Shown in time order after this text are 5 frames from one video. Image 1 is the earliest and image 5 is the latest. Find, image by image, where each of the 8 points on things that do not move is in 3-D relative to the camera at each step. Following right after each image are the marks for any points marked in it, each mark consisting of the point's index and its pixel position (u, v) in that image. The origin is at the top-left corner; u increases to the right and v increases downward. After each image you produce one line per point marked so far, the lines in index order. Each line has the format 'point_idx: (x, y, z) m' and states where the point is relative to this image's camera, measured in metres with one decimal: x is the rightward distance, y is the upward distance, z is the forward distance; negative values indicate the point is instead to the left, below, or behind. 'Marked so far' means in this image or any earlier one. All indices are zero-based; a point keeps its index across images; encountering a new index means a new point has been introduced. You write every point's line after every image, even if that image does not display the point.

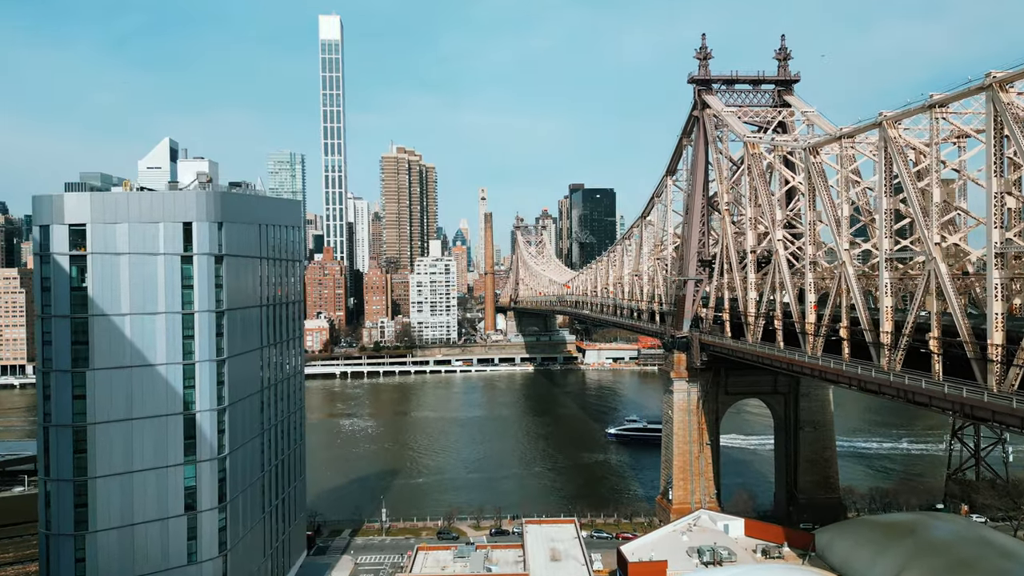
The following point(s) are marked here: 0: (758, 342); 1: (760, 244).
0: (+6.4, -1.4, +18.3) m
1: (+6.7, +1.2, +19.2) m
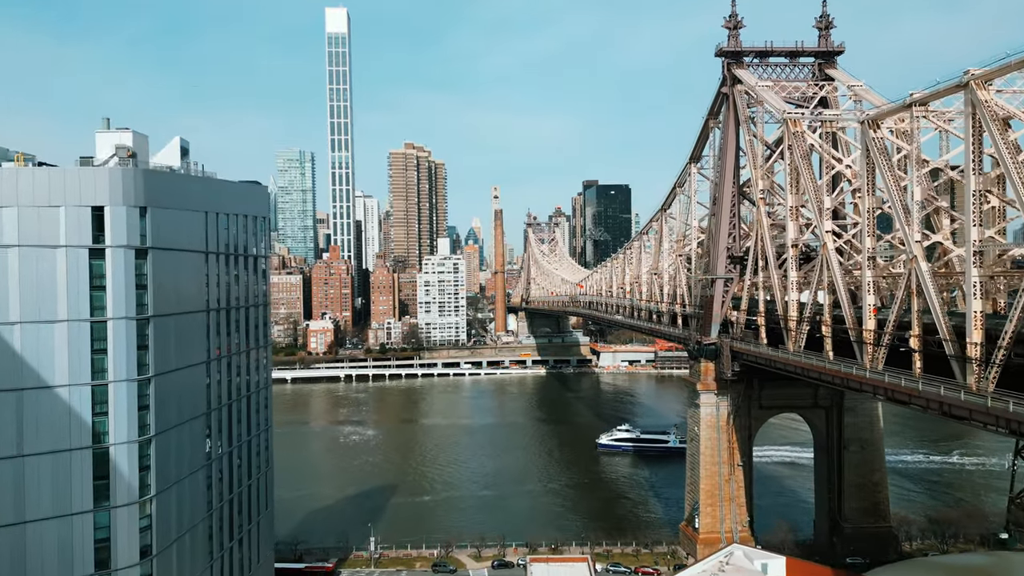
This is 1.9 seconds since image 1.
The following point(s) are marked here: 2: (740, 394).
0: (+6.5, -1.4, +15.7) m
1: (+6.8, +1.2, +16.6) m
2: (+6.2, -2.8, +19.0) m
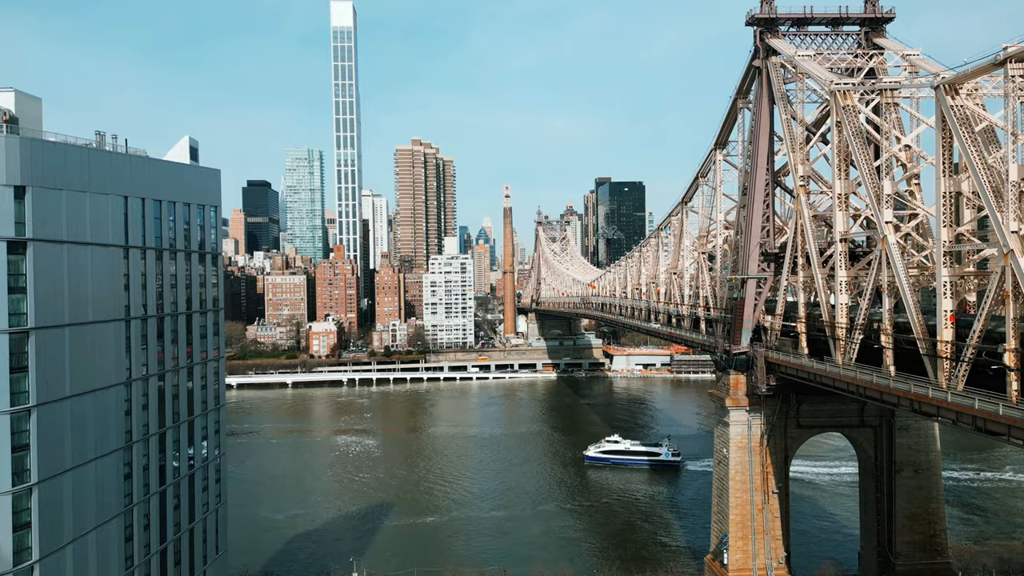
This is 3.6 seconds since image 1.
0: (+6.5, -1.5, +13.3) m
1: (+6.8, +1.2, +14.1) m
2: (+6.2, -2.9, +16.6) m
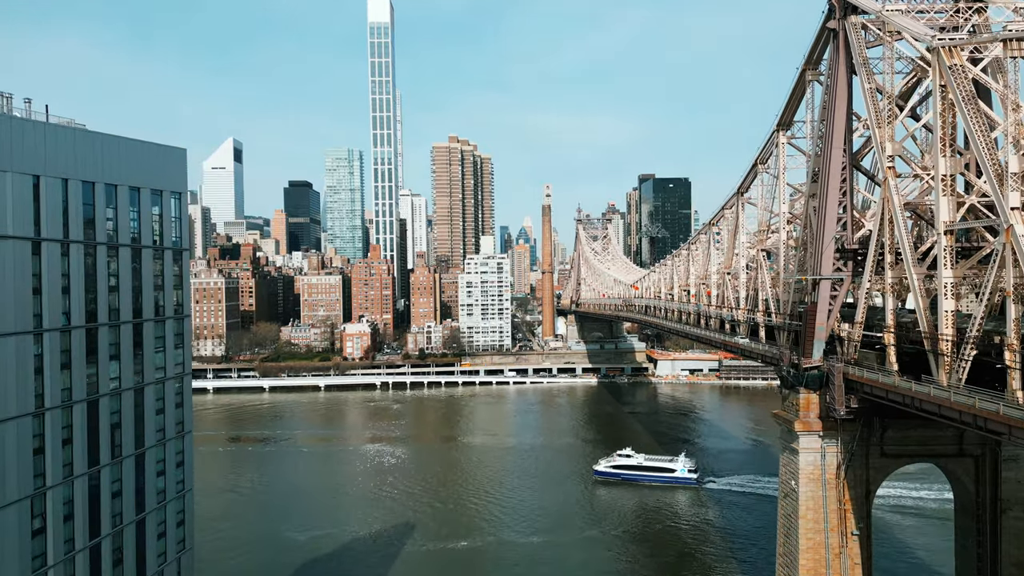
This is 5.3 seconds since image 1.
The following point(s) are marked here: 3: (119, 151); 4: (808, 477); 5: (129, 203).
0: (+6.9, -1.5, +10.7) m
1: (+7.3, +1.1, +11.5) m
2: (+6.8, -2.9, +14.0) m
3: (-4.8, +1.7, +8.8) m
4: (+5.8, -3.7, +13.9) m
5: (-4.8, +1.0, +8.9) m
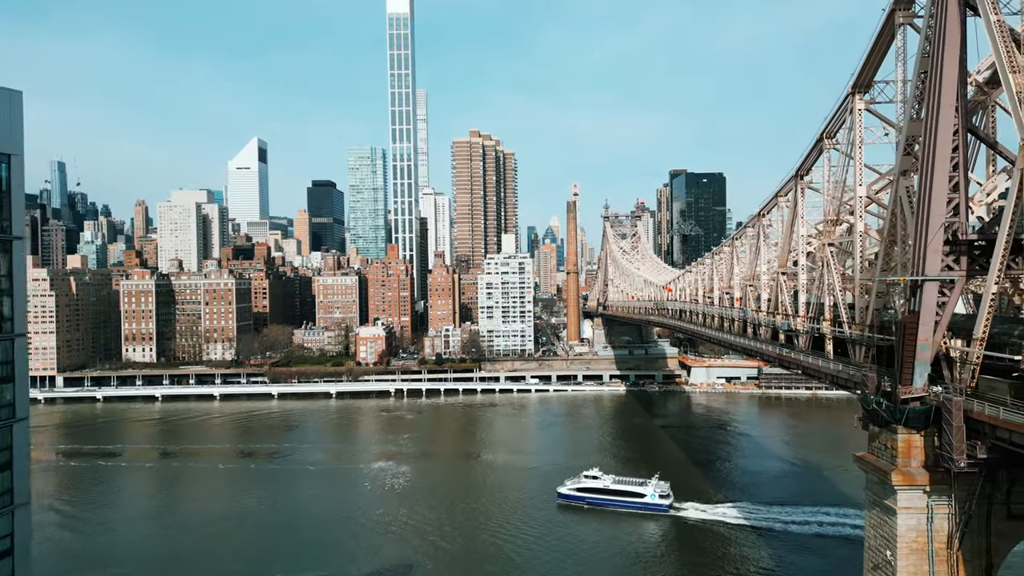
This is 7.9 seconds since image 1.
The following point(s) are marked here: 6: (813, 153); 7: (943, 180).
0: (+6.7, -1.6, +7.1) m
1: (+7.2, +1.1, +7.9) m
2: (+6.8, -3.0, +10.4) m
3: (-5.0, +1.6, +5.7) m
4: (+5.8, -3.8, +10.3) m
5: (-5.0, +1.0, +5.8) m
6: (+7.1, +3.1, +16.6) m
7: (+6.6, +1.6, +10.8) m
